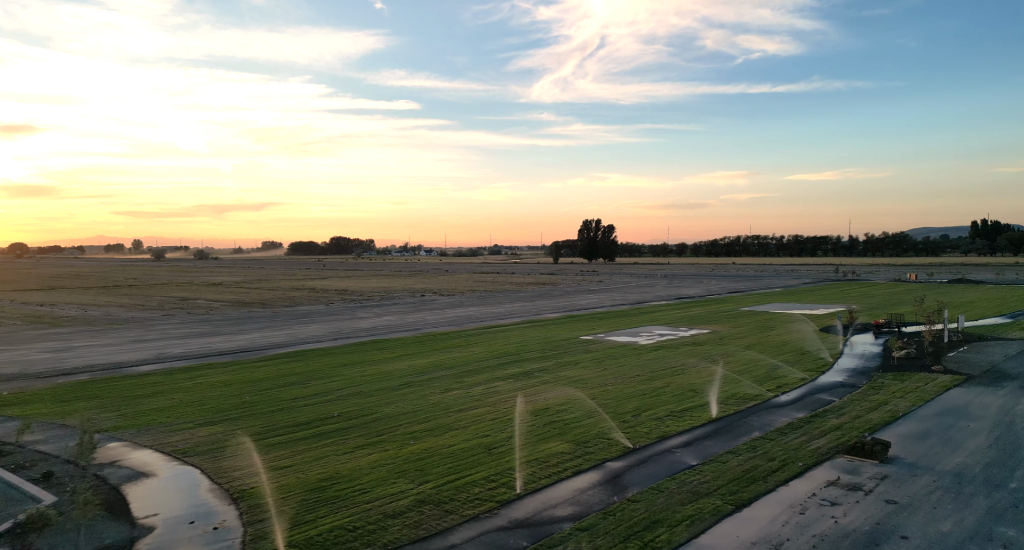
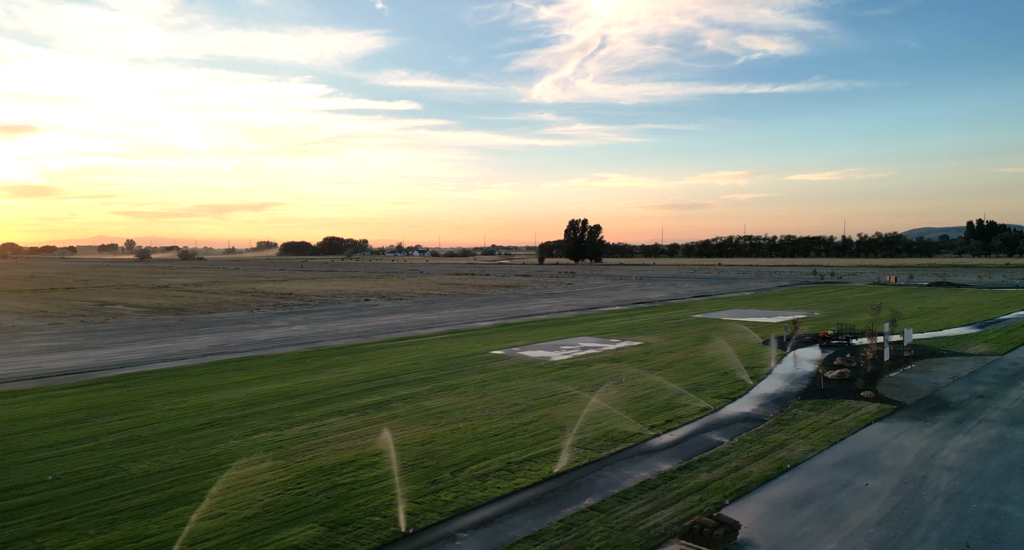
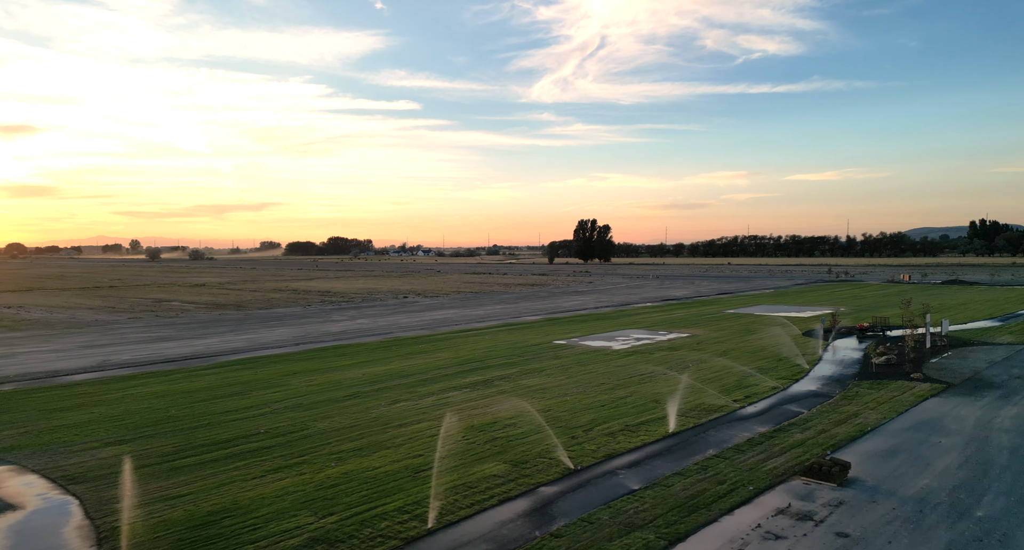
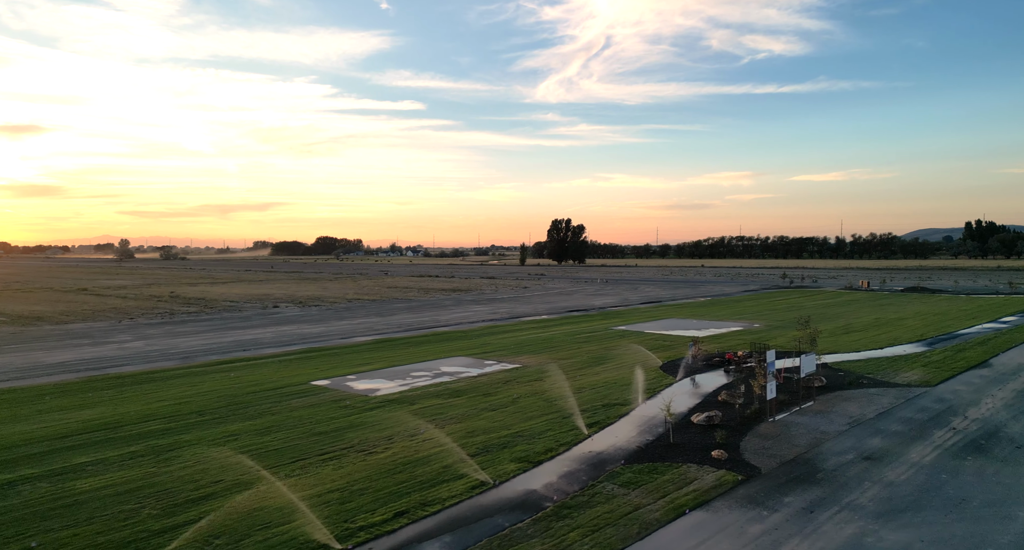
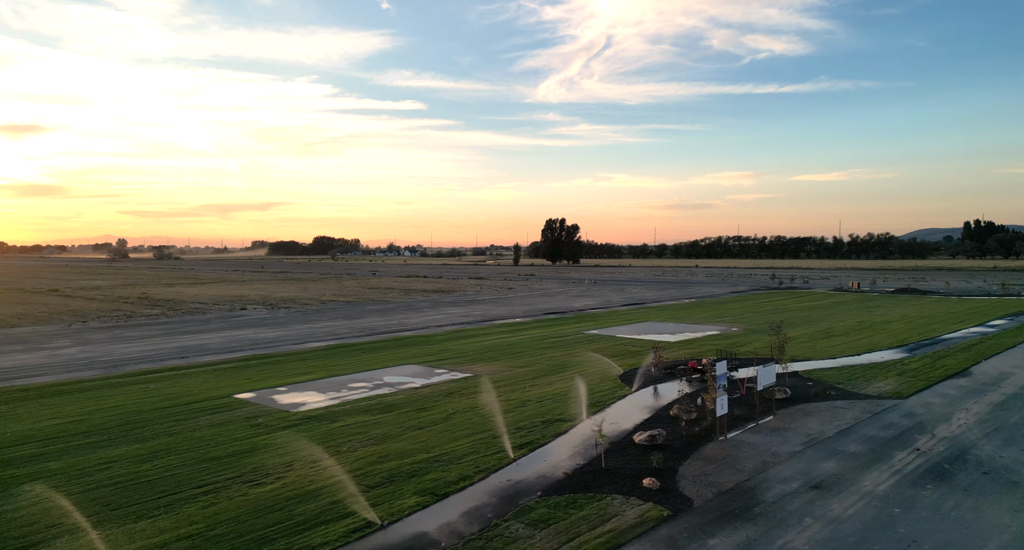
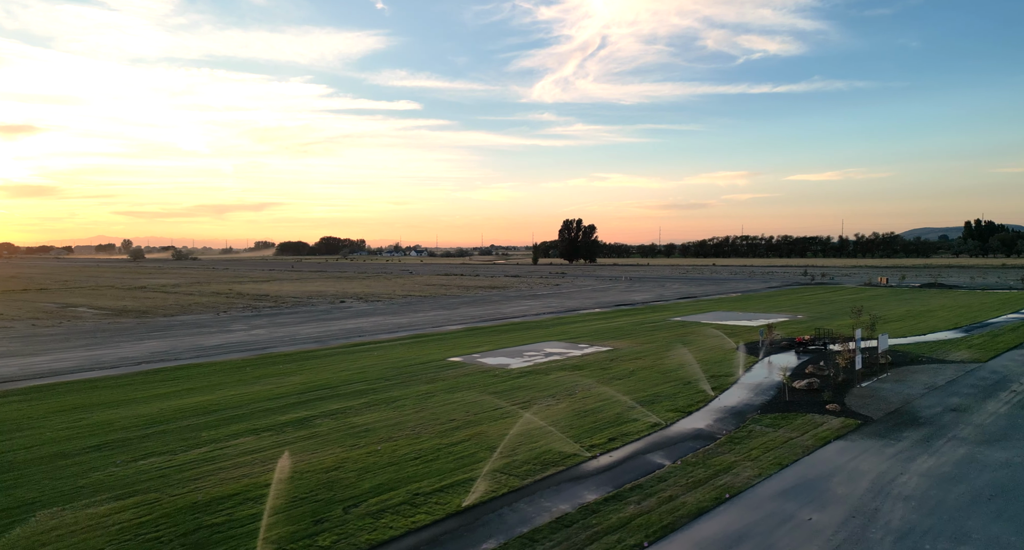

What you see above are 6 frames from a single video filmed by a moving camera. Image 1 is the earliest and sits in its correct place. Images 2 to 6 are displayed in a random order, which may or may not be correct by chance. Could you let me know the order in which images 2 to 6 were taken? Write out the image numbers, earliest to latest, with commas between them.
3, 2, 6, 4, 5
